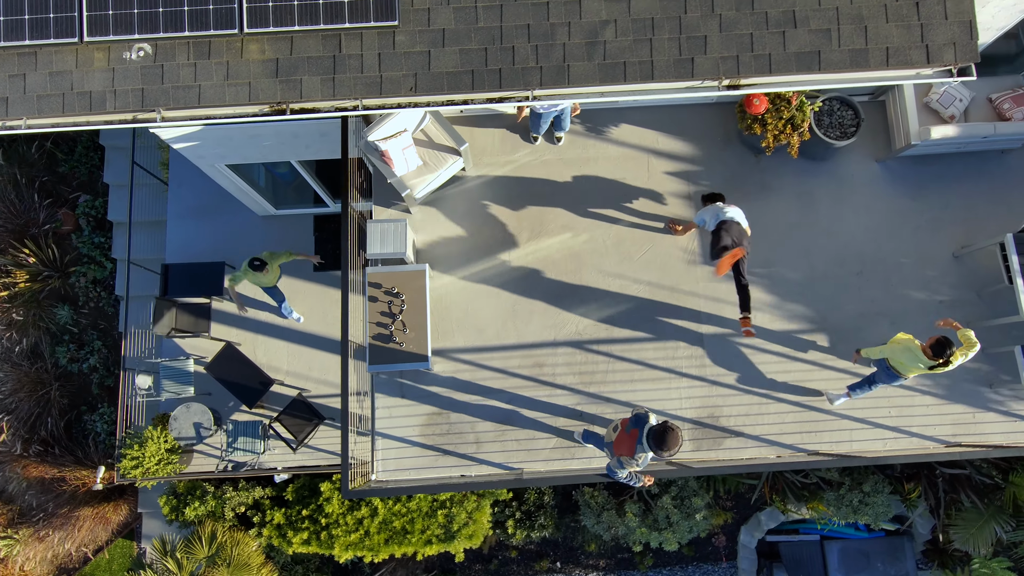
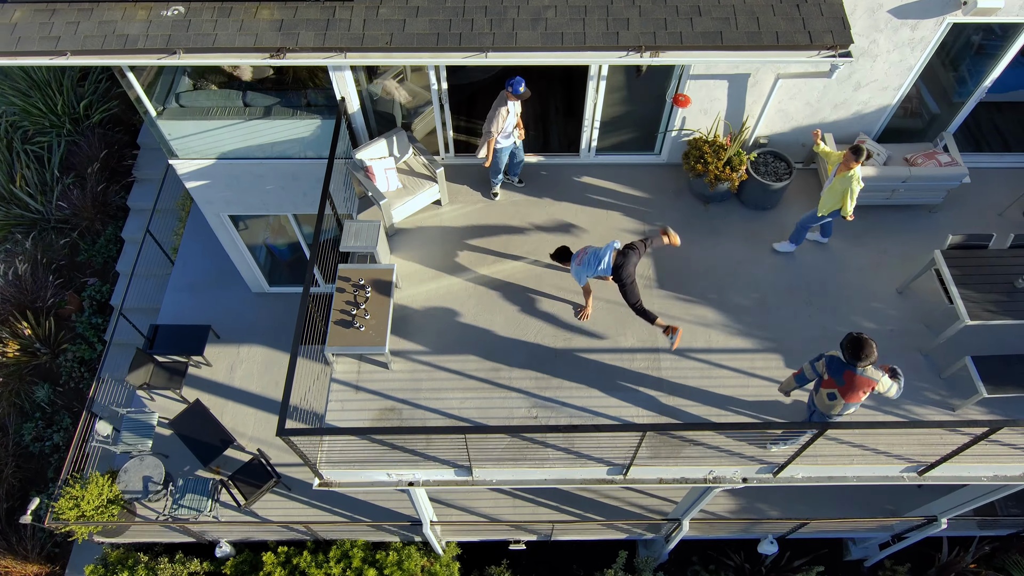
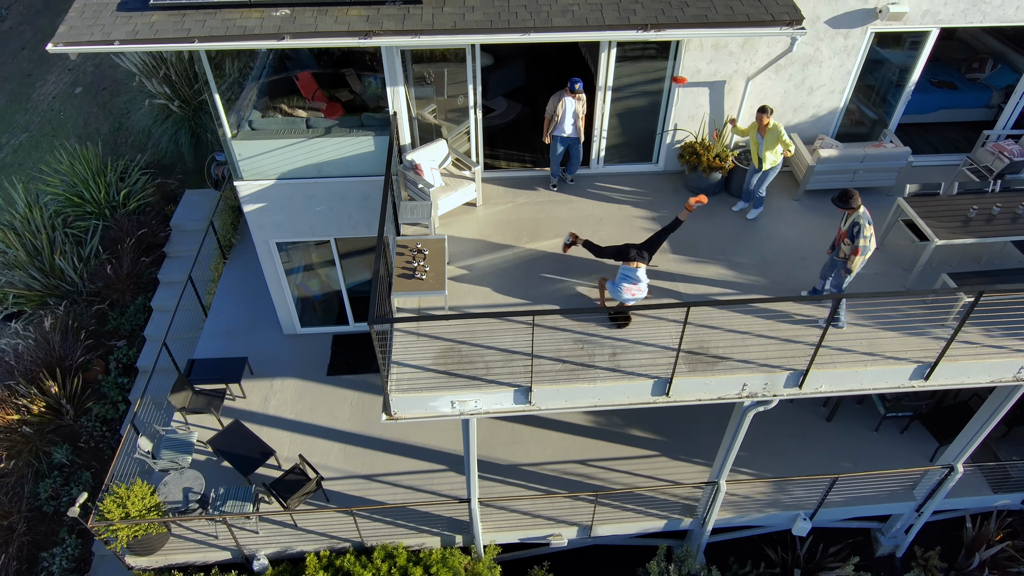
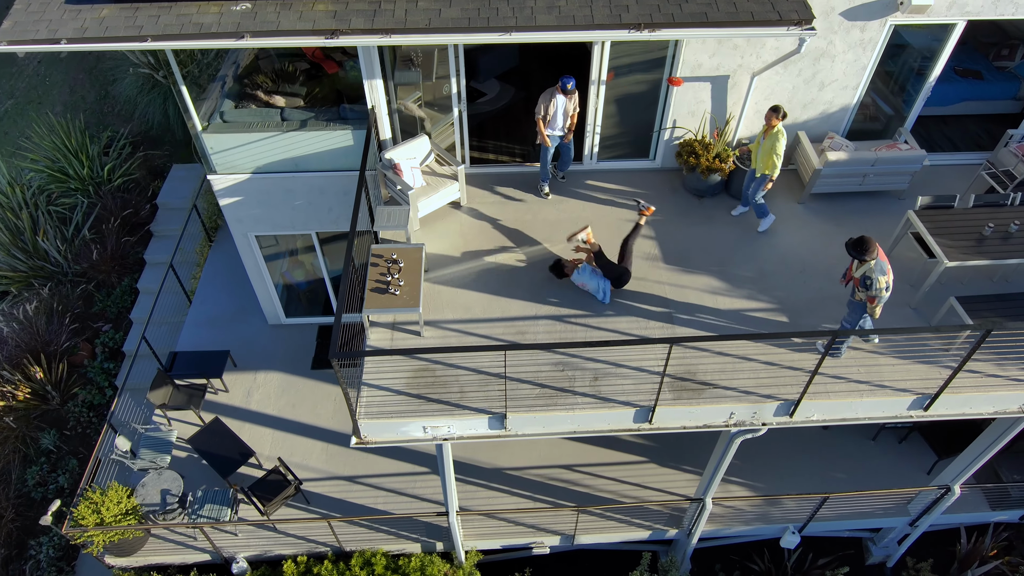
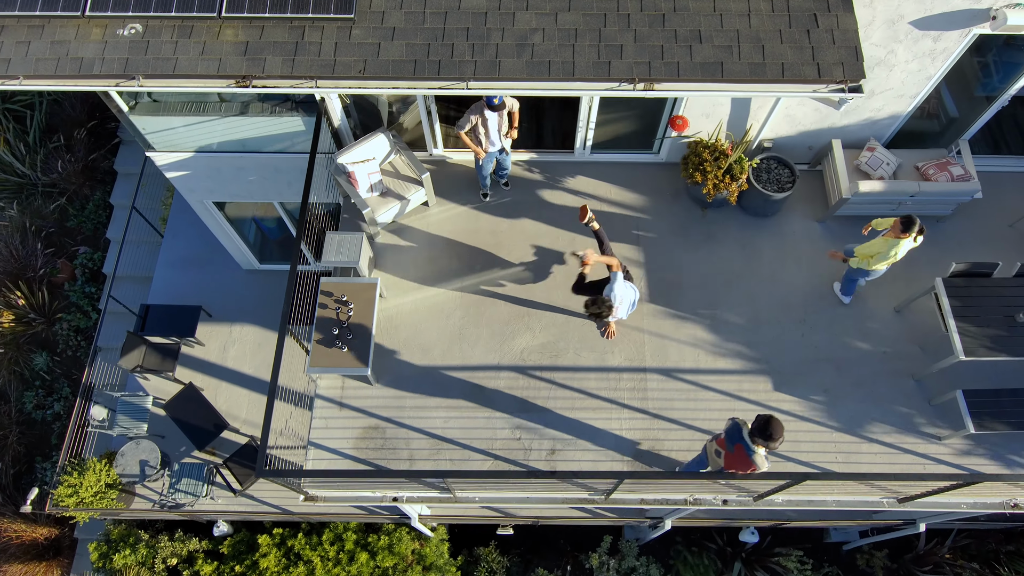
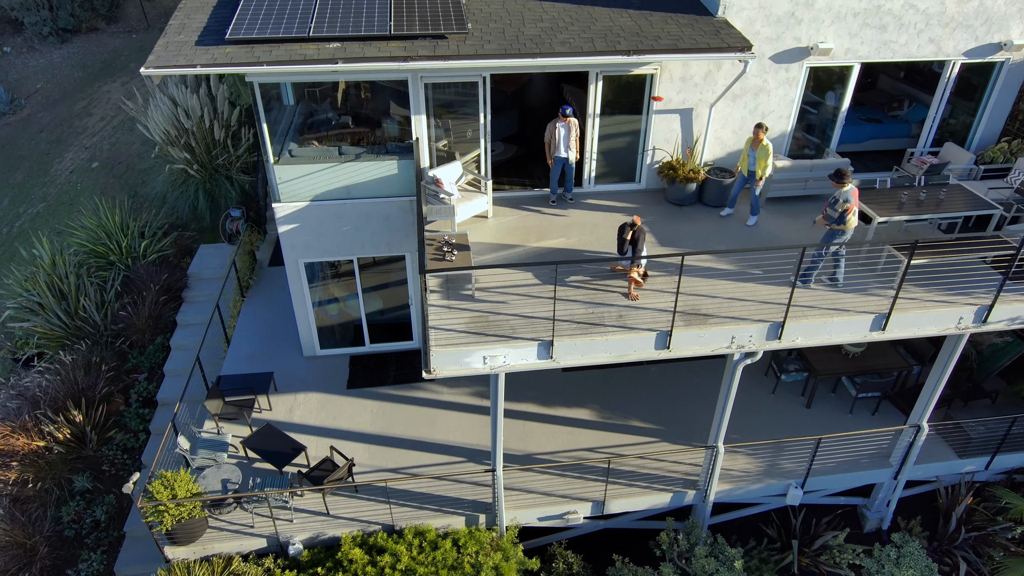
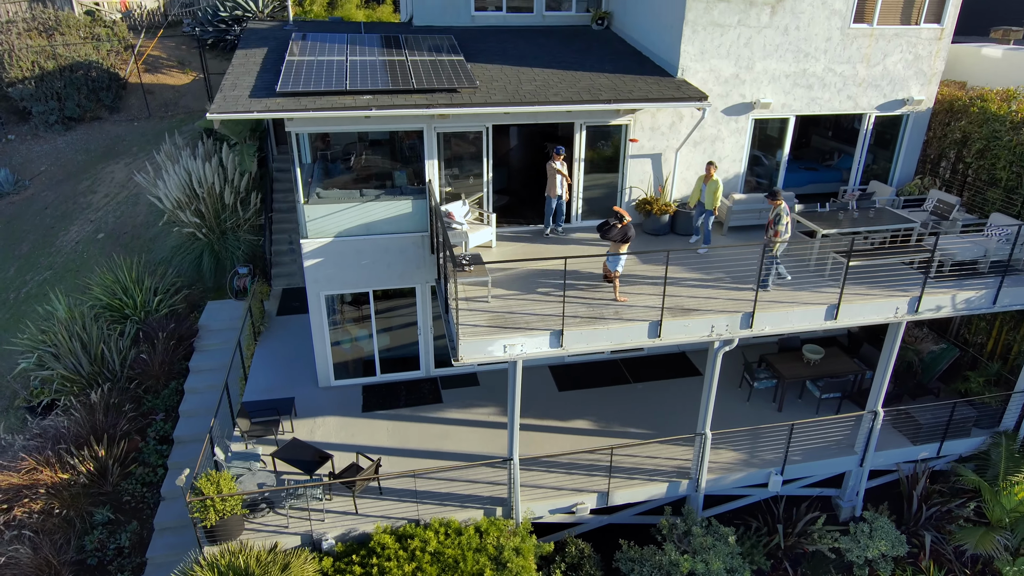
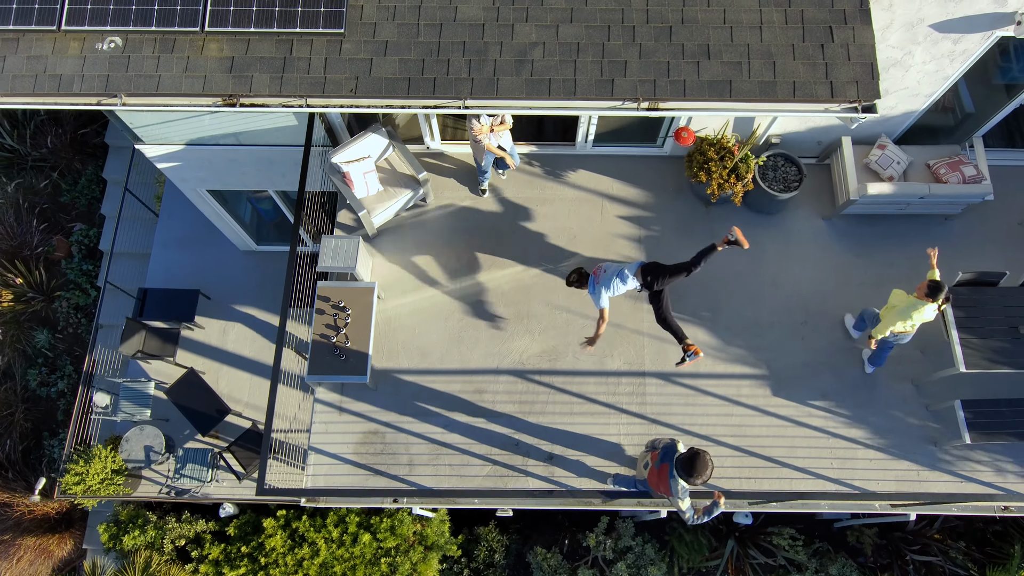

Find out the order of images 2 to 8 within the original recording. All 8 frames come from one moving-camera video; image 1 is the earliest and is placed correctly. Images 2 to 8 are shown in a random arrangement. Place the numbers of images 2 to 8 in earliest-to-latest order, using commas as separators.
8, 5, 2, 4, 3, 6, 7
